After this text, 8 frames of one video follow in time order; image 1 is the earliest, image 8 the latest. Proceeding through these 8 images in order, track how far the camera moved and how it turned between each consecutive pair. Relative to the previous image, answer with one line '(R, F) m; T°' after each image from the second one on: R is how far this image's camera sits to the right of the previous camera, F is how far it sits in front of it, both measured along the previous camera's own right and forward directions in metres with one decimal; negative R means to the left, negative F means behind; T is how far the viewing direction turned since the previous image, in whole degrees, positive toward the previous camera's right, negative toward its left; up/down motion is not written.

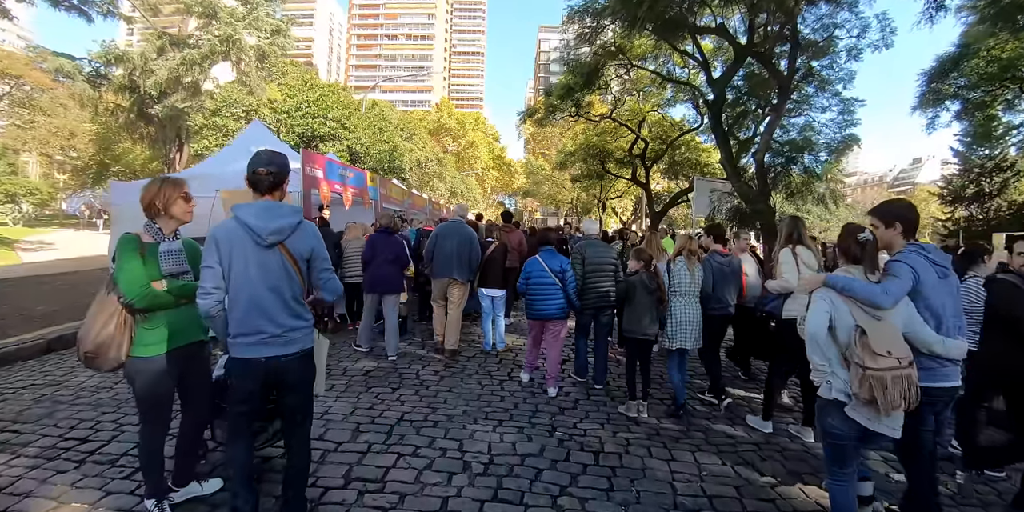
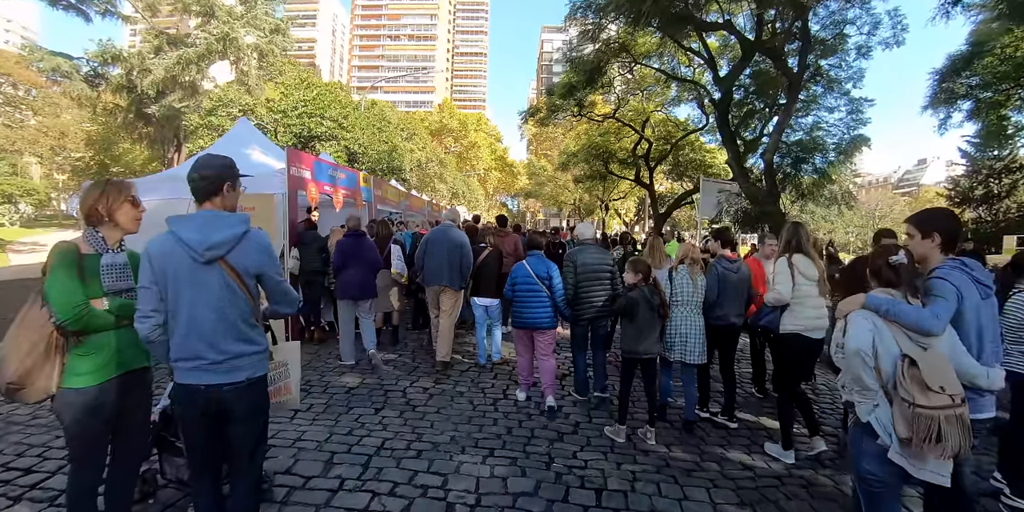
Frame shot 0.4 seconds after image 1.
(+0.1, +0.4) m; 0°
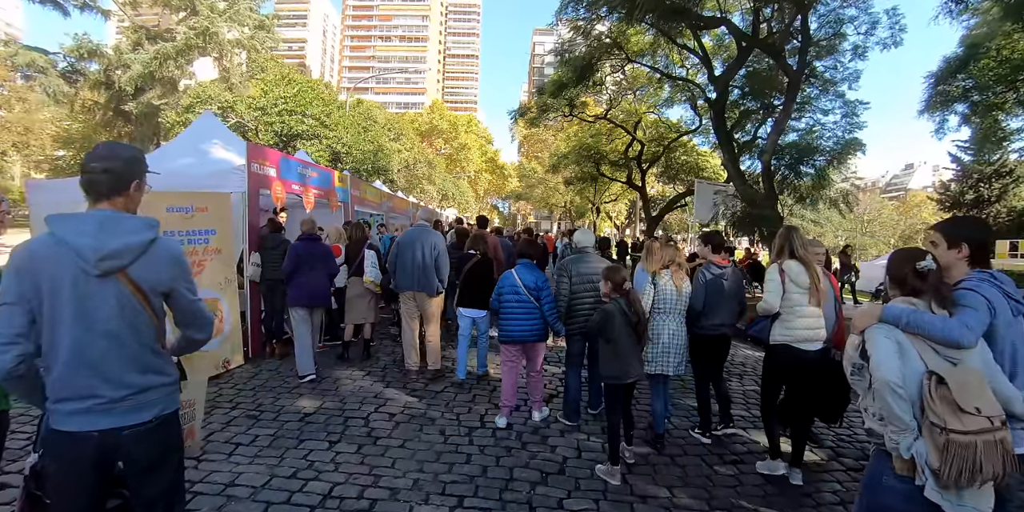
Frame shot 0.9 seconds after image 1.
(+0.1, +0.6) m; +1°
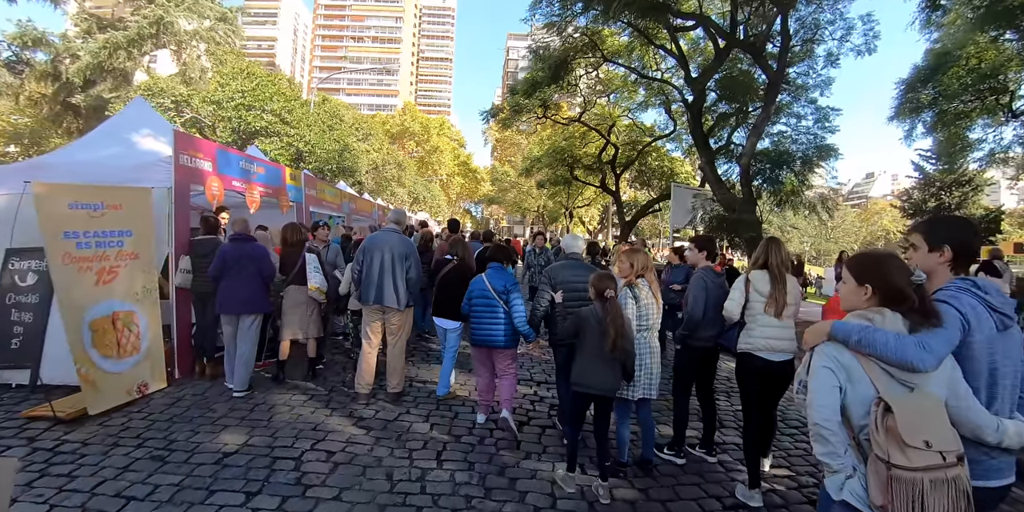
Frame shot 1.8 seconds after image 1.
(+0.1, +0.7) m; +3°
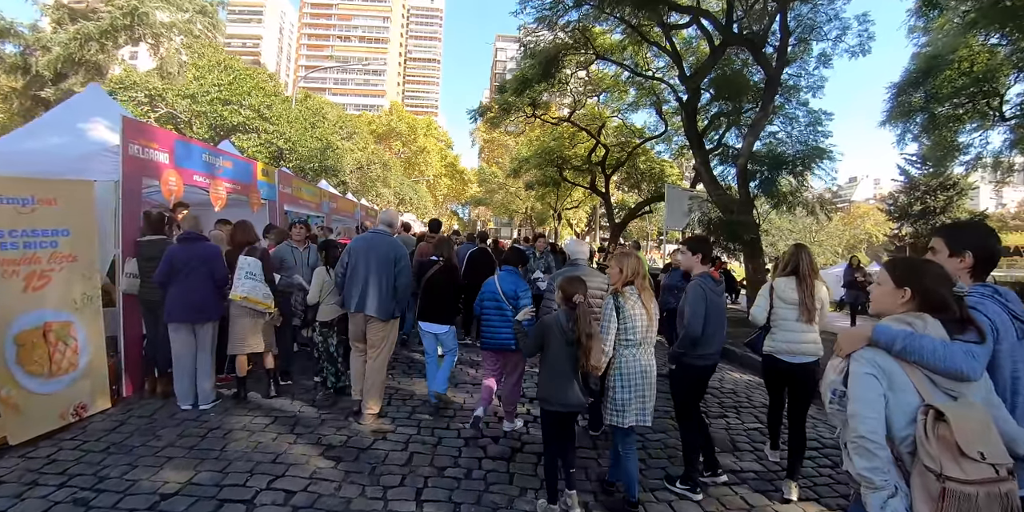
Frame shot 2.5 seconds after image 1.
(0.0, +0.6) m; +1°
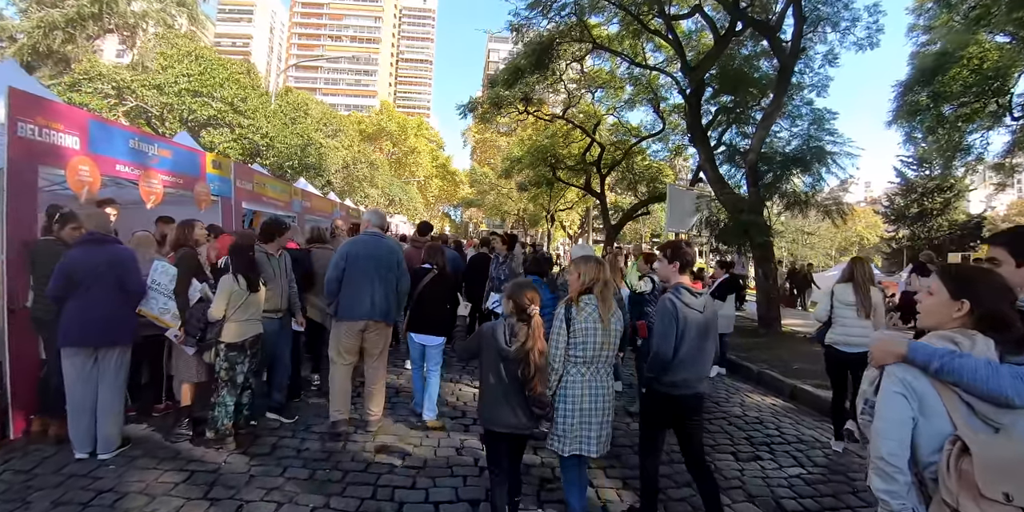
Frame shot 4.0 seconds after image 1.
(0.0, +1.0) m; +1°
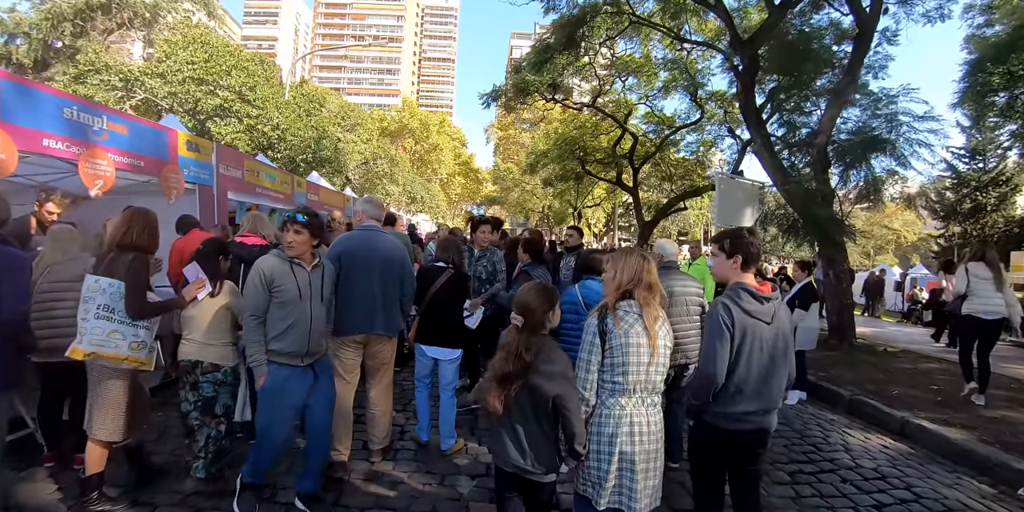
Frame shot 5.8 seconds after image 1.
(-0.1, +1.3) m; -2°
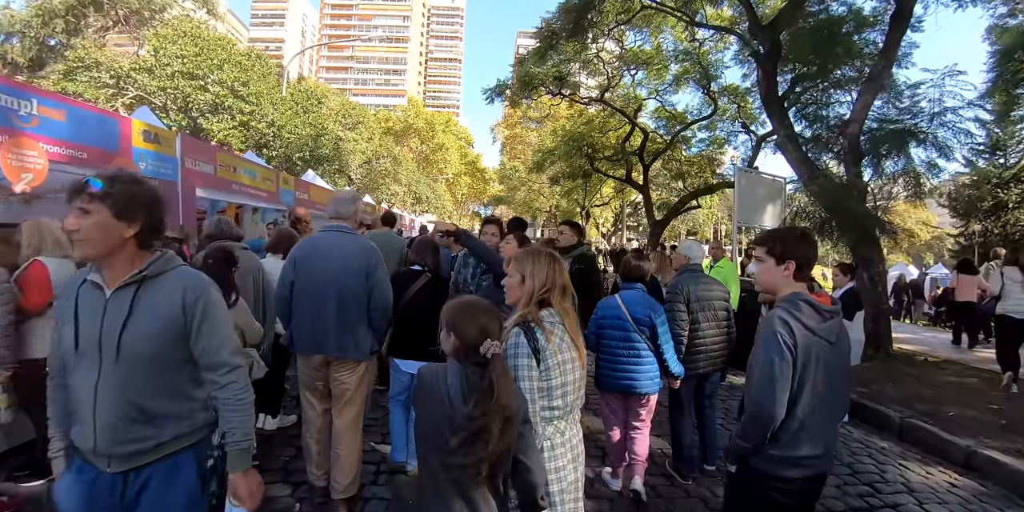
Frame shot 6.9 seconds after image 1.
(+0.1, +0.7) m; -1°
